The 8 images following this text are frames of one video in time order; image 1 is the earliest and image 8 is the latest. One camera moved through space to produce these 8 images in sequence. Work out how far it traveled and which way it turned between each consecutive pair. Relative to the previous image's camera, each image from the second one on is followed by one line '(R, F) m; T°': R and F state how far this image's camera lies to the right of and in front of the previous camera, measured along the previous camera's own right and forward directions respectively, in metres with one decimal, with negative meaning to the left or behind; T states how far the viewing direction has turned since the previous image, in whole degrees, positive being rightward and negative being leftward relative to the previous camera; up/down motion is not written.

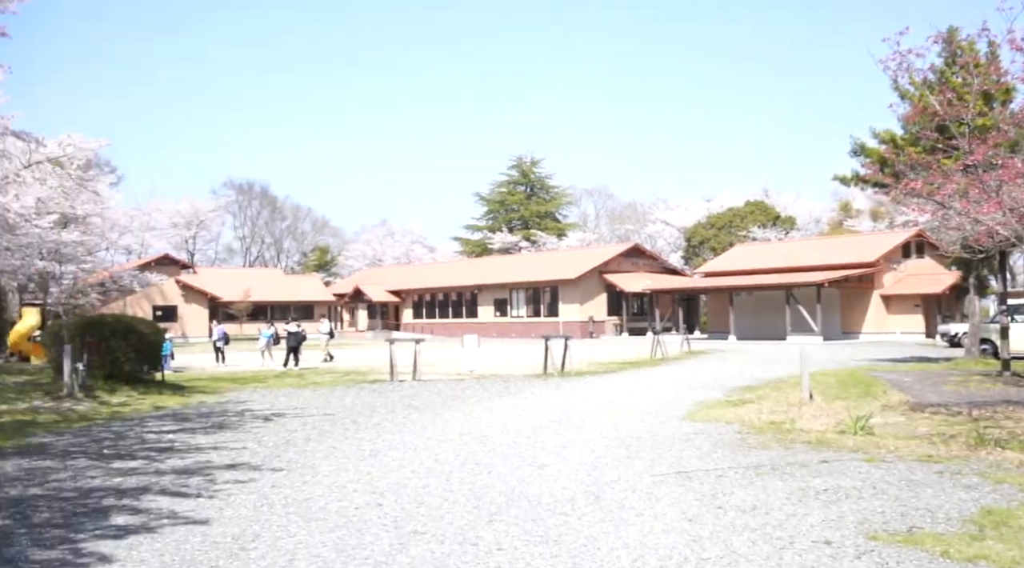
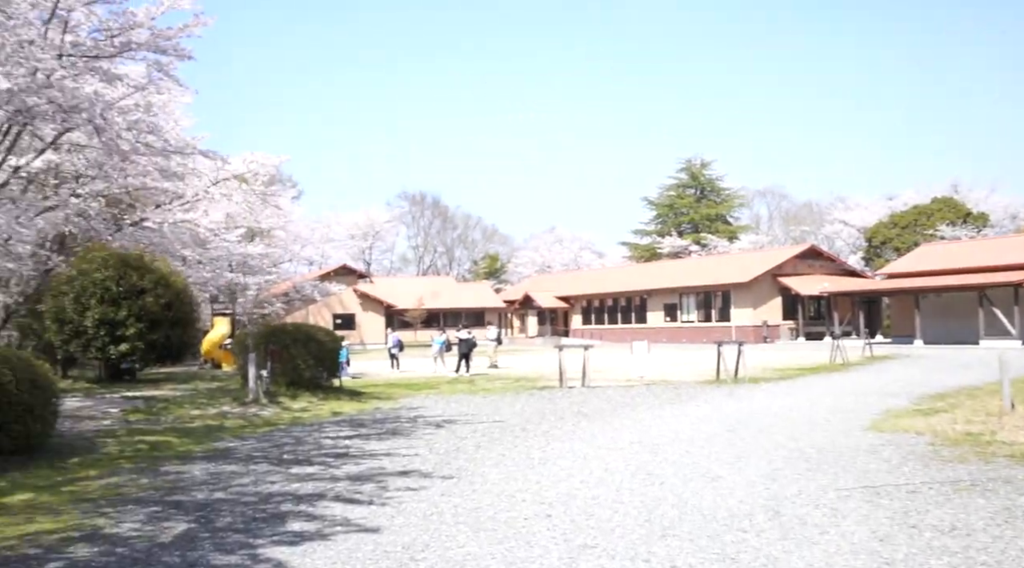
(0.0, +0.1) m; -9°
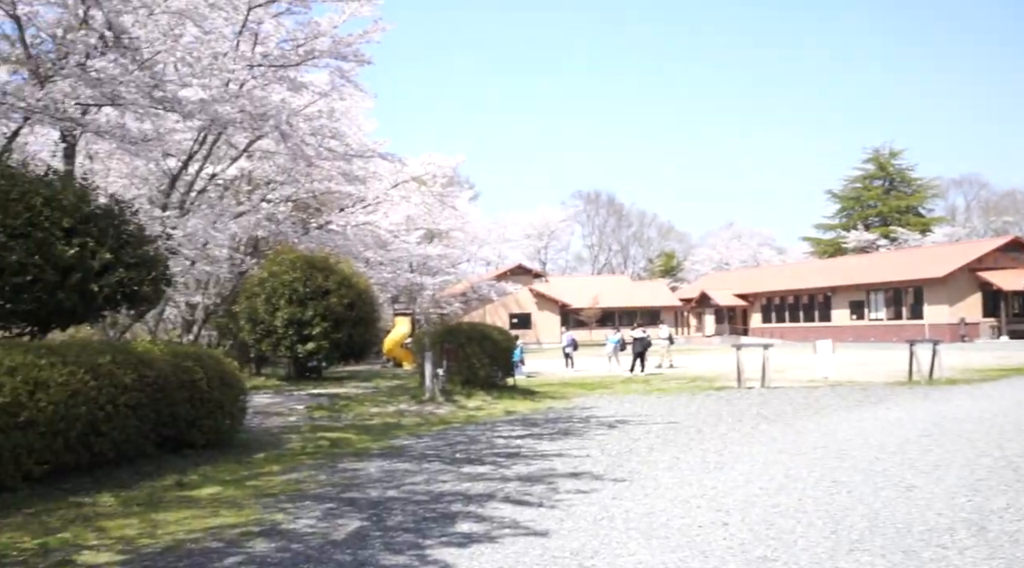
(0.0, +0.2) m; -9°
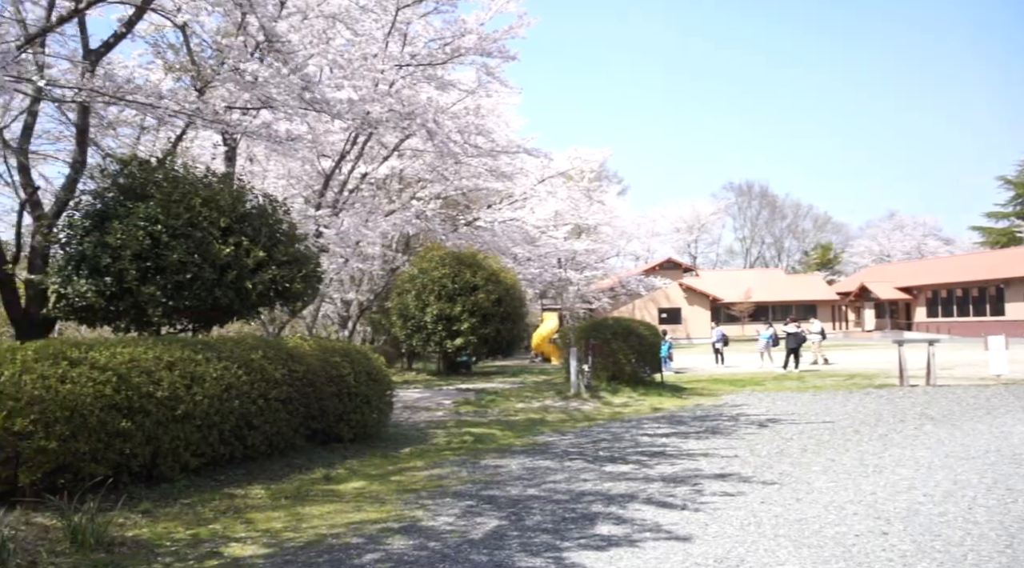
(+0.1, +0.2) m; -8°
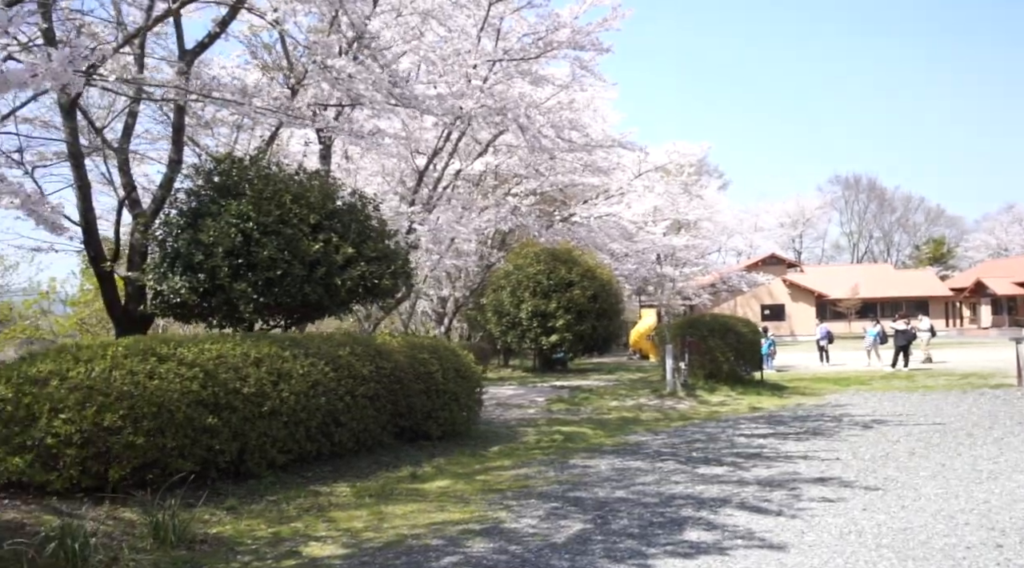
(+0.1, +0.2) m; -5°
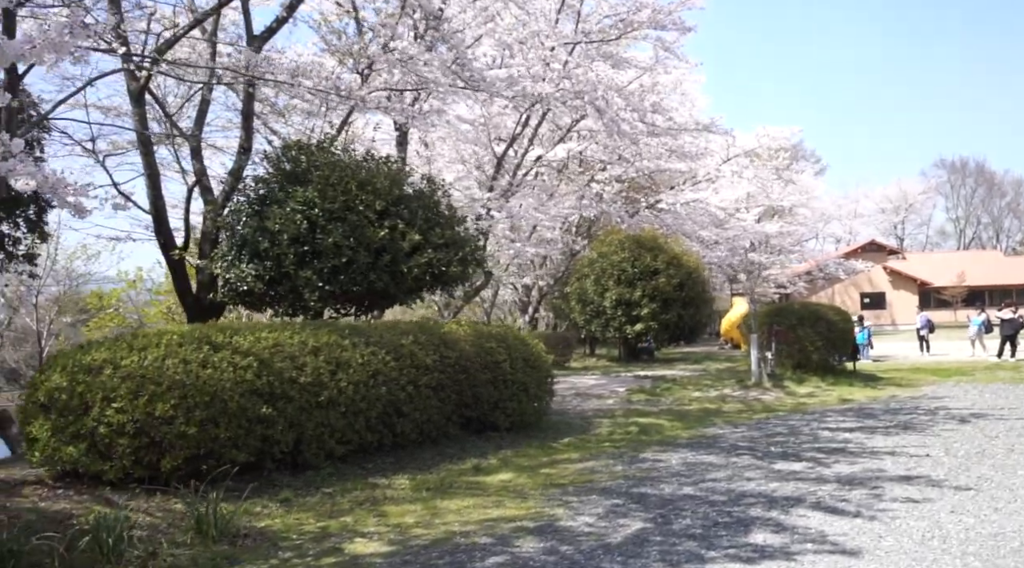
(+0.2, +0.3) m; -5°
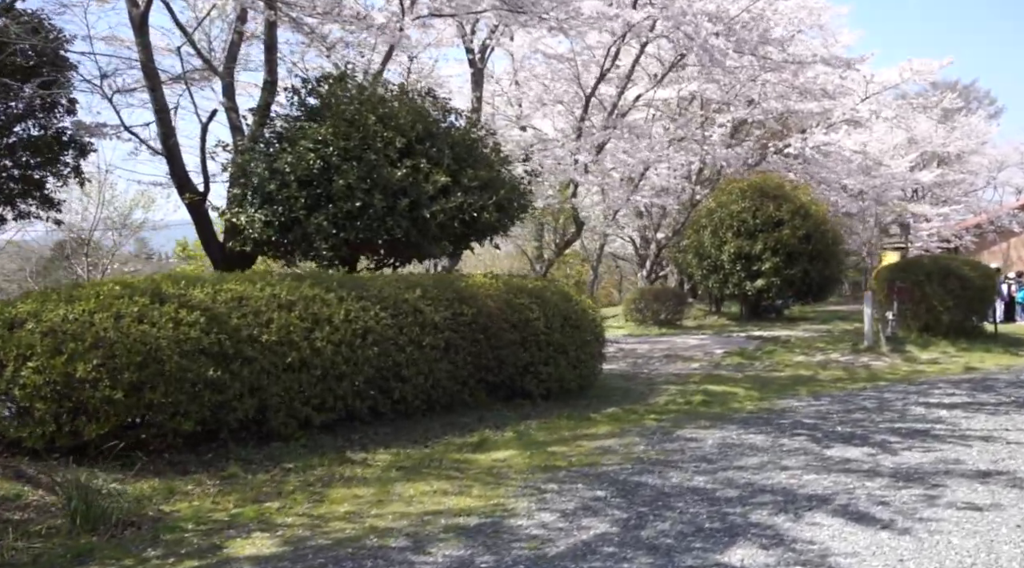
(+1.0, +1.3) m; -9°
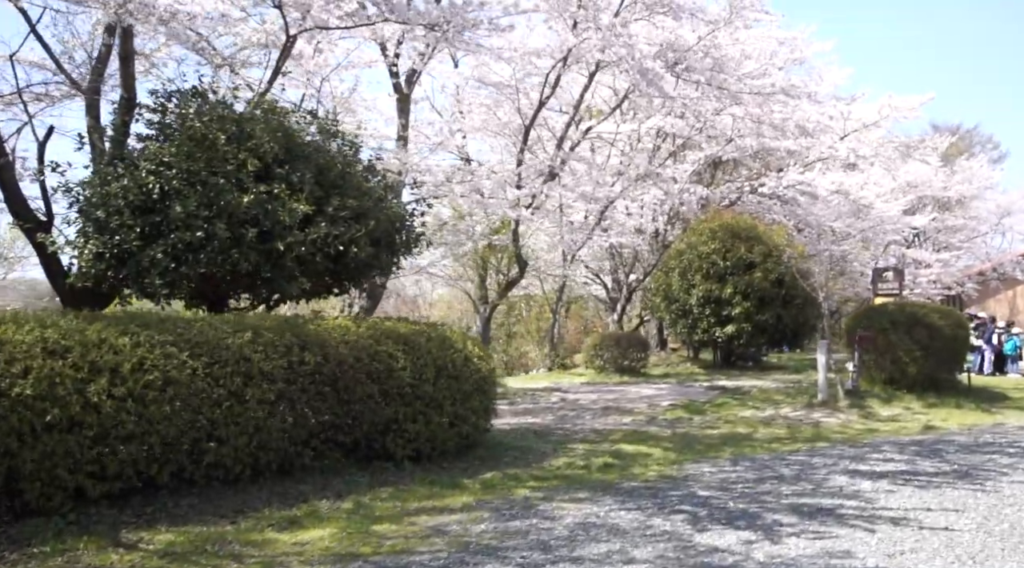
(+1.1, +1.2) m; -1°
